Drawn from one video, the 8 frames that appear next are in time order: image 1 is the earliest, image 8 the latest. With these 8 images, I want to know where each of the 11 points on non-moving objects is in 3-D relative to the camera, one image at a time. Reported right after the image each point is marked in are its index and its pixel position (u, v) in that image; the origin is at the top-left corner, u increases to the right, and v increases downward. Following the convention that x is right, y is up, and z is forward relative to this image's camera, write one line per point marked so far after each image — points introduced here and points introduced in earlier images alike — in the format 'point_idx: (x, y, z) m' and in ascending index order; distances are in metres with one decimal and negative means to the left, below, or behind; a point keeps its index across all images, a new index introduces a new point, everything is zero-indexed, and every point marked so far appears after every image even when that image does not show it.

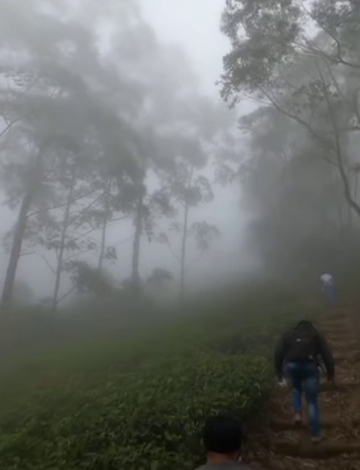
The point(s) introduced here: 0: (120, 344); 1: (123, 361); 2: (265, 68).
0: (-2.4, -4.3, +14.5) m
1: (-1.6, -3.5, +10.4) m
2: (+4.5, +8.4, +19.2) m
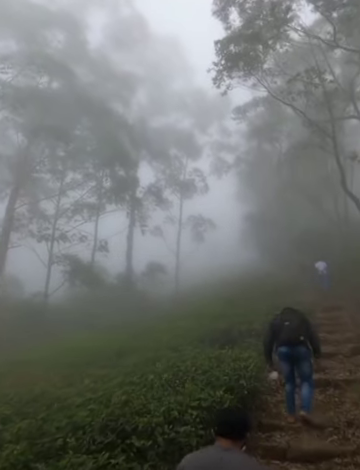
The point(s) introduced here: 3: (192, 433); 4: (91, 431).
0: (-2.8, -4.0, +14.1) m
1: (-2.0, -3.3, +9.9) m
2: (+4.0, +8.9, +18.6) m
3: (+0.1, -2.1, +3.9) m
4: (-0.9, -2.0, +3.8) m
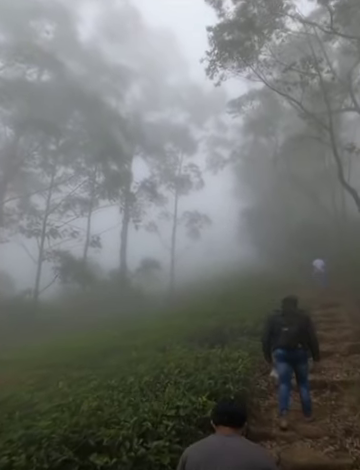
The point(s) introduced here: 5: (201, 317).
0: (-3.1, -3.8, +13.5) m
1: (-2.3, -3.1, +9.3) m
2: (+3.7, +9.1, +18.0) m
3: (-0.1, -2.0, +3.4) m
4: (-1.2, -1.9, +3.3) m
5: (+0.8, -3.1, +13.9) m
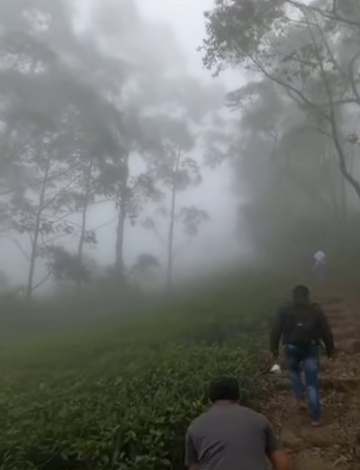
0: (-3.2, -3.5, +13.0) m
1: (-2.4, -2.8, +8.8) m
2: (+3.5, +9.4, +17.4) m
3: (-0.2, -1.8, +2.9) m
4: (-1.3, -1.7, +2.8) m
5: (+0.6, -2.8, +13.4) m
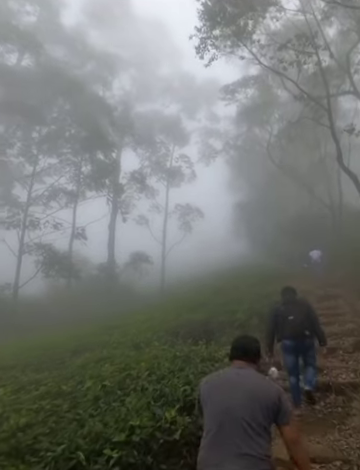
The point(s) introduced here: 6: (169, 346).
0: (-3.6, -3.3, +12.3) m
1: (-2.7, -2.6, +8.1) m
2: (+3.1, +9.6, +16.8) m
3: (-0.5, -1.6, +2.2) m
4: (-1.5, -1.5, +2.1) m
5: (+0.3, -2.6, +12.7) m
6: (-0.2, -2.1, +7.0) m
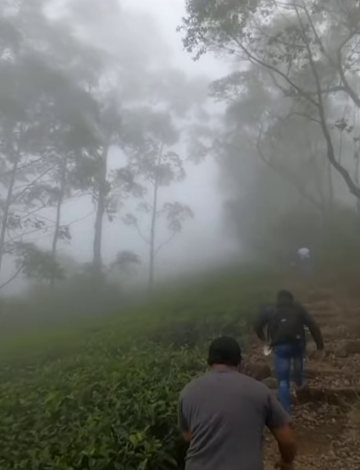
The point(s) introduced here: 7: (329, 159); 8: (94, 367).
0: (-4.0, -3.3, +11.6) m
1: (-3.1, -2.6, +7.5) m
2: (+2.5, +9.7, +16.3) m
3: (-0.7, -1.5, +1.6) m
4: (-1.7, -1.4, +1.5) m
5: (-0.2, -2.6, +12.1) m
6: (-0.6, -2.0, +6.5) m
7: (+5.8, +2.9, +14.3) m
8: (-1.2, -1.9, +5.3) m
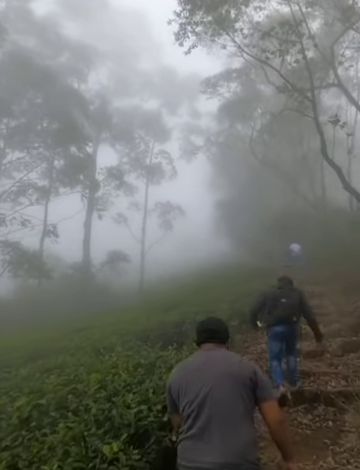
0: (-4.3, -3.1, +11.2) m
1: (-3.3, -2.4, +7.1) m
2: (+2.1, +9.8, +16.0) m
3: (-0.8, -1.4, +1.3) m
4: (-1.8, -1.3, +1.1) m
5: (-0.5, -2.4, +11.8) m
6: (-0.8, -1.9, +6.1) m
7: (+5.4, +3.0, +14.0) m
8: (-1.4, -1.8, +4.9) m
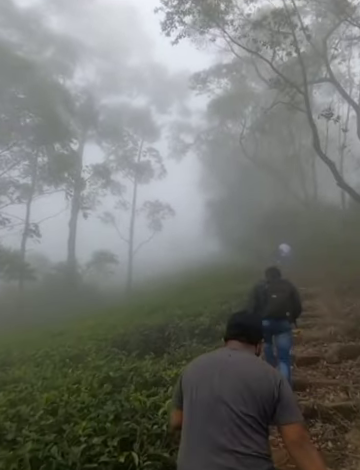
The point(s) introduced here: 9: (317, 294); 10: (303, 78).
0: (-4.8, -3.1, +10.4) m
1: (-3.6, -2.3, +6.3) m
2: (+1.6, +9.8, +15.4) m
3: (-1.0, -1.3, +0.5) m
4: (-2.0, -1.2, +0.3) m
5: (-1.0, -2.4, +11.0) m
6: (-1.1, -1.8, +5.4) m
7: (+4.9, +3.1, +13.5) m
8: (-1.7, -1.7, +4.2) m
9: (+4.5, -2.0, +12.3) m
10: (+5.3, +6.9, +16.2) m
